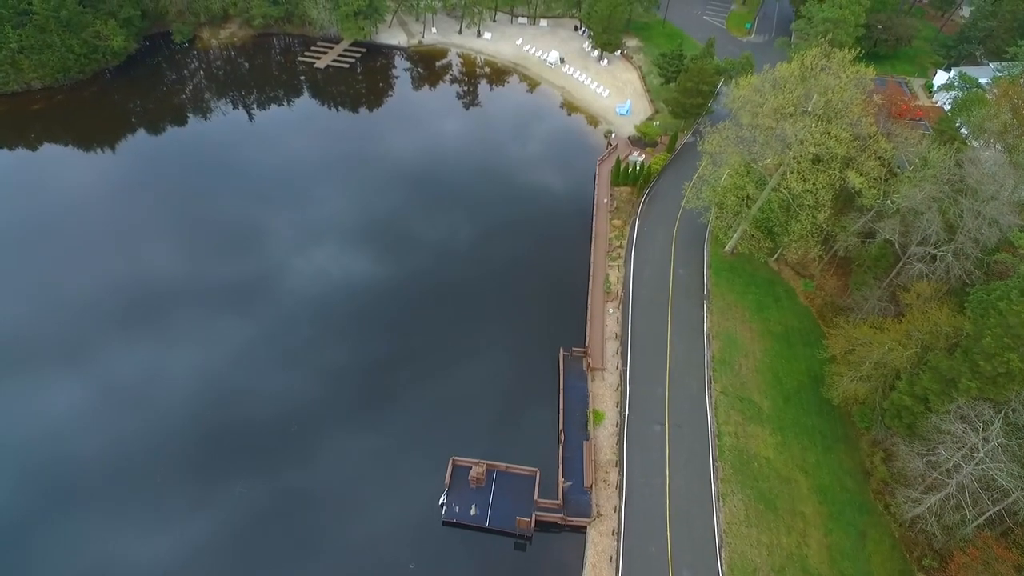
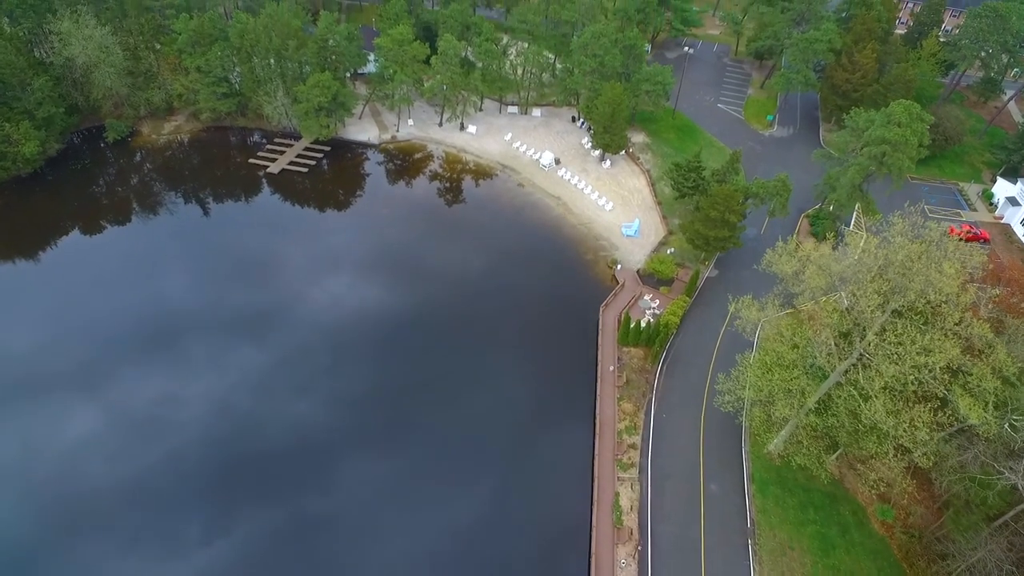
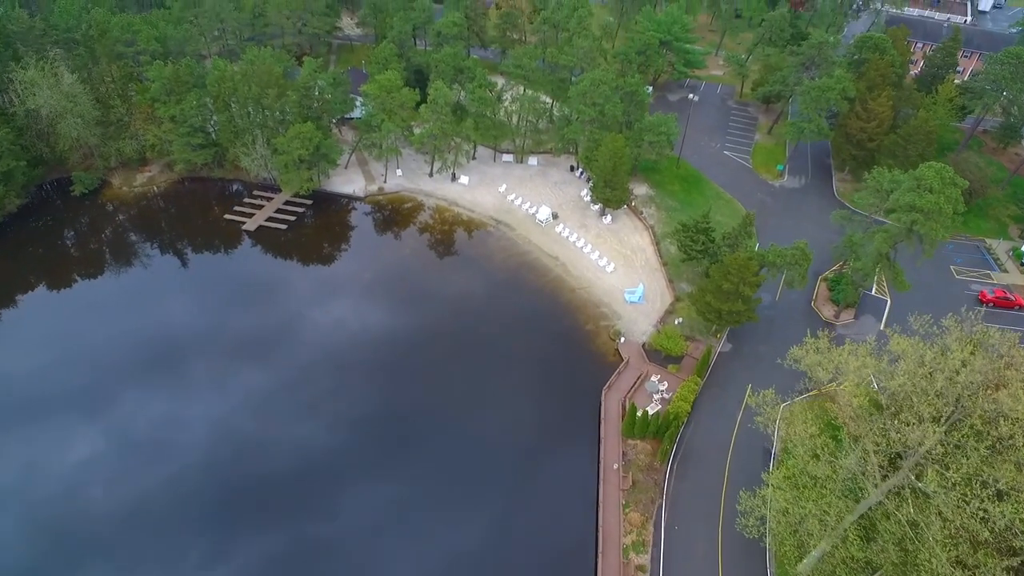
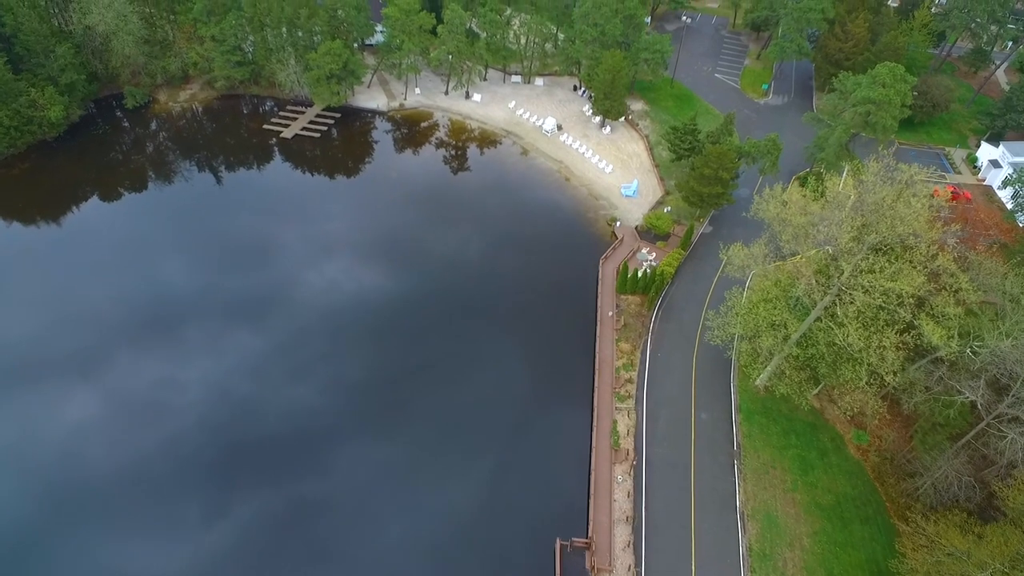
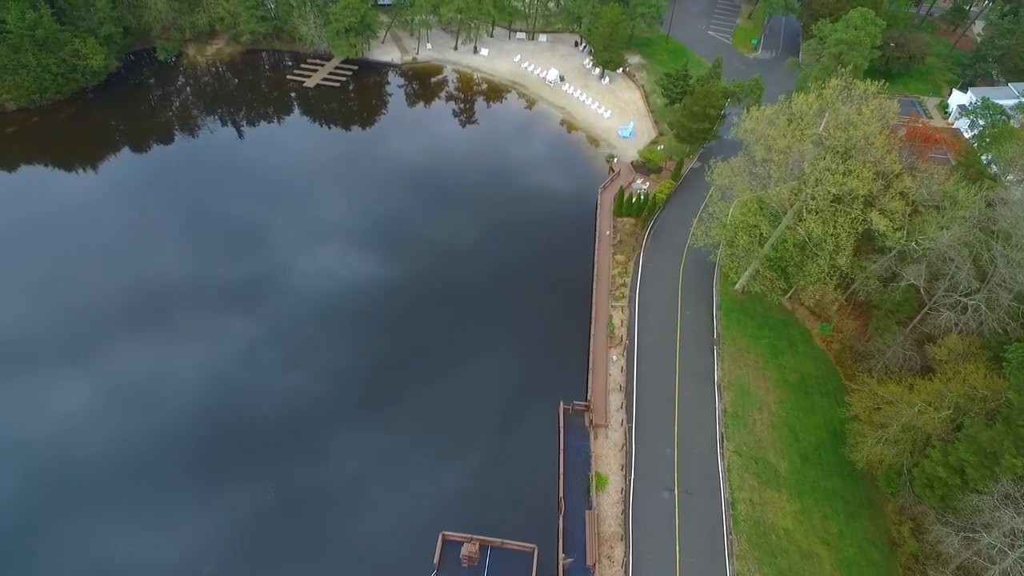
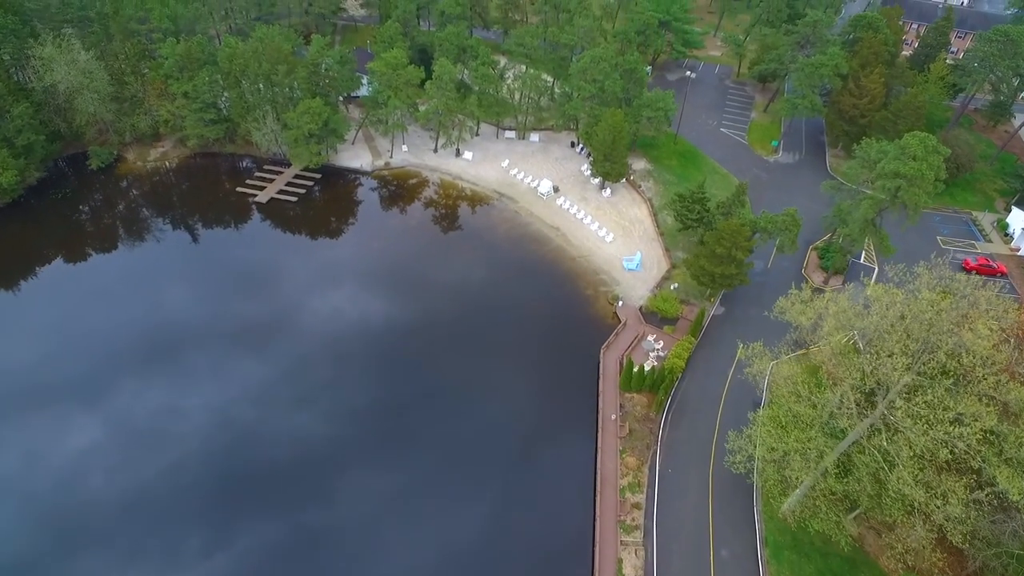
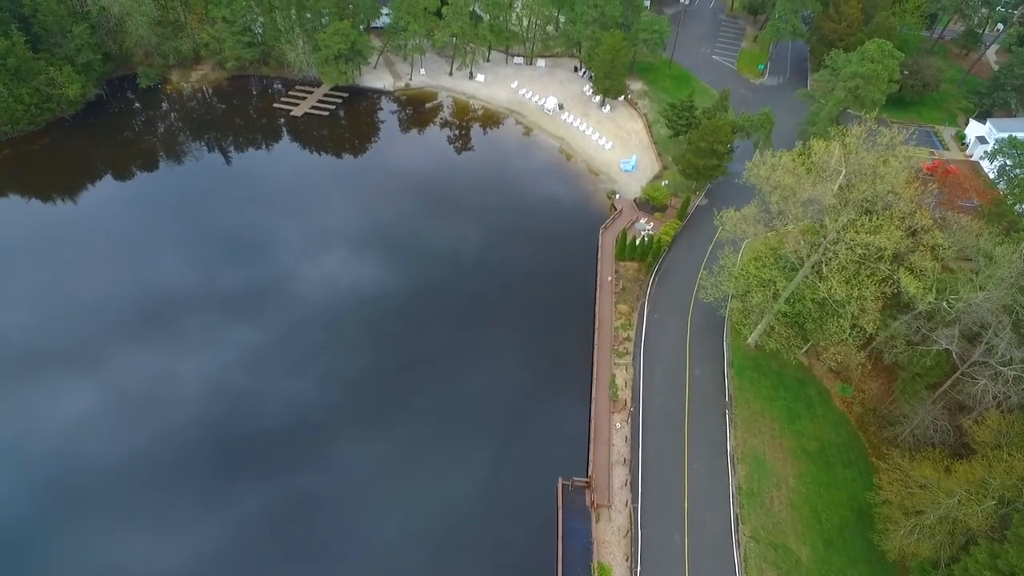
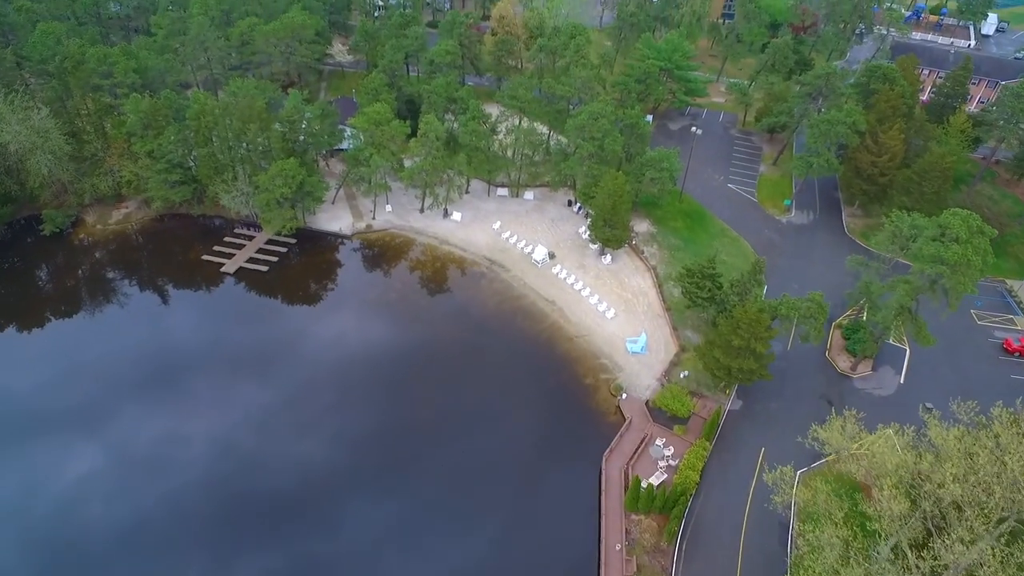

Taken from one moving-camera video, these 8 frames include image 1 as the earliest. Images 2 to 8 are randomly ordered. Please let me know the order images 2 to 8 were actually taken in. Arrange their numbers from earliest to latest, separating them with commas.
5, 7, 4, 2, 6, 3, 8
